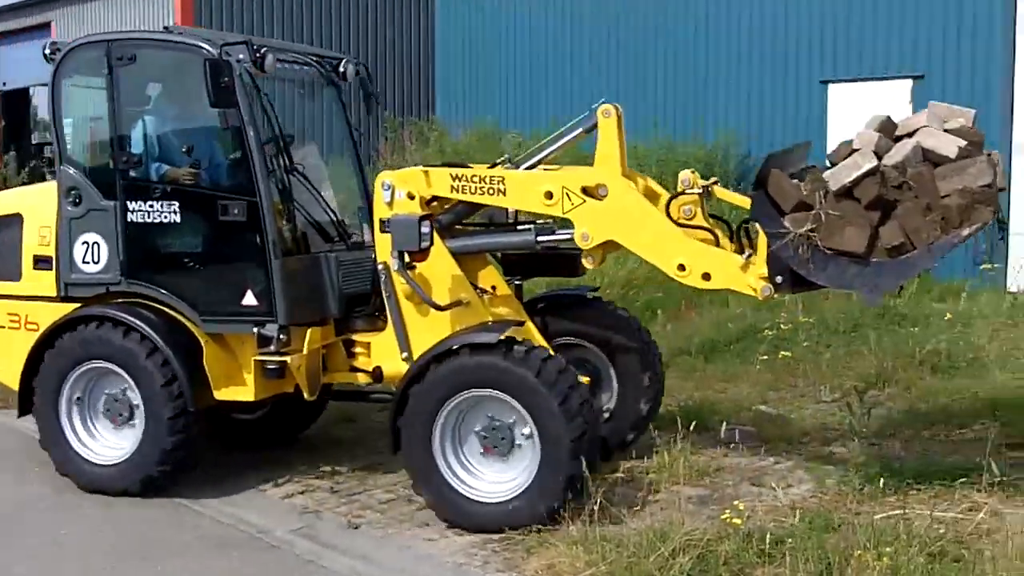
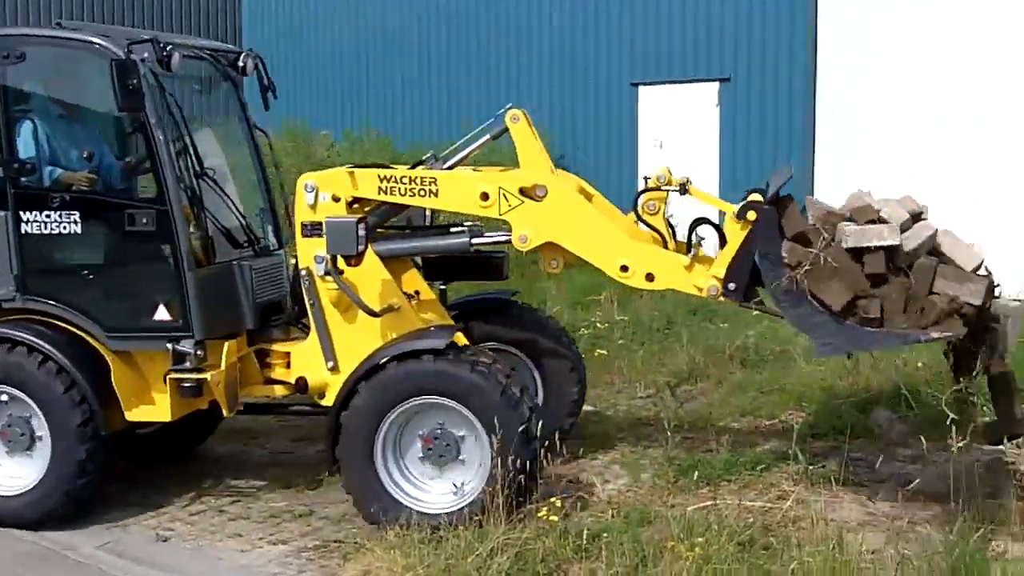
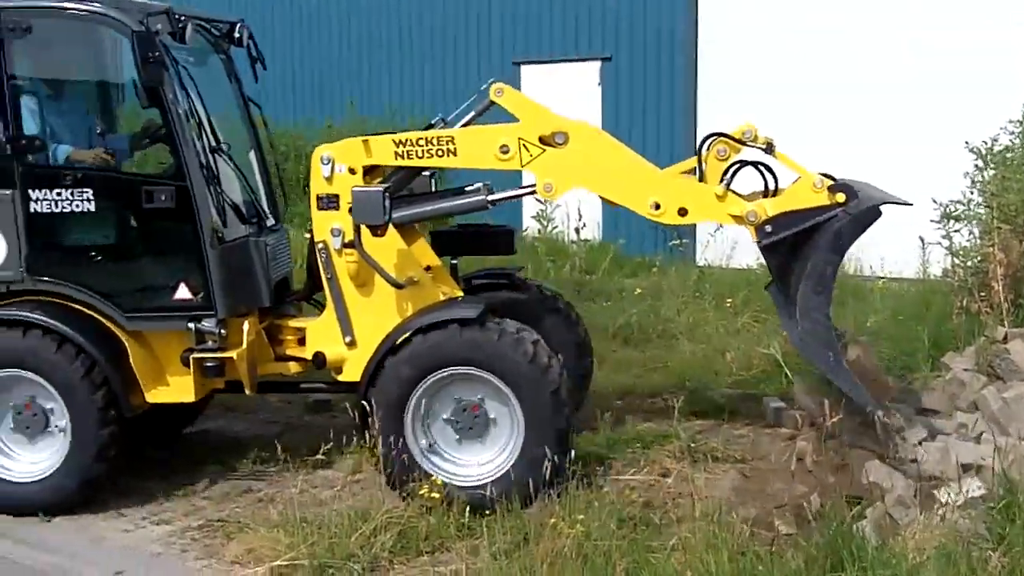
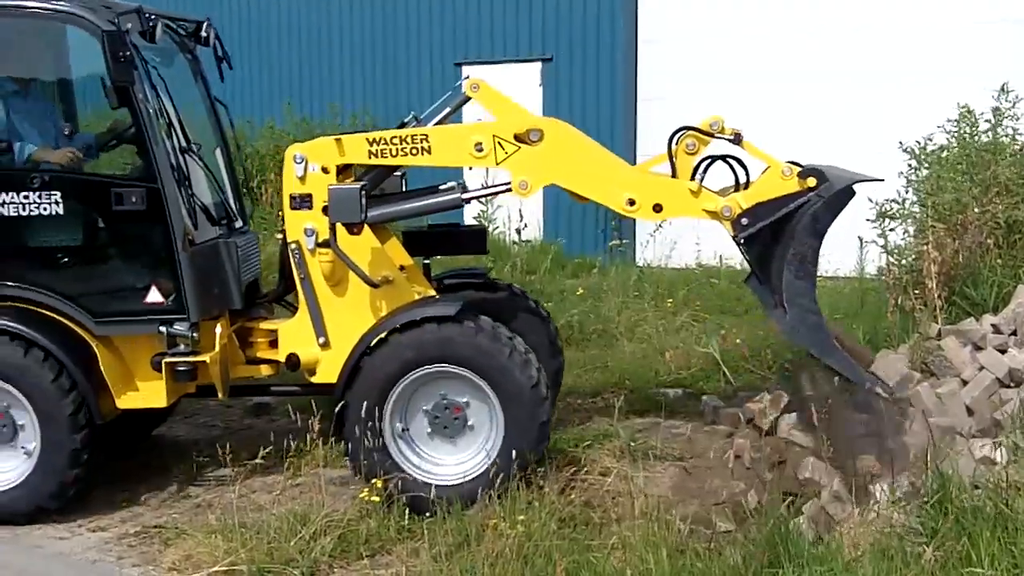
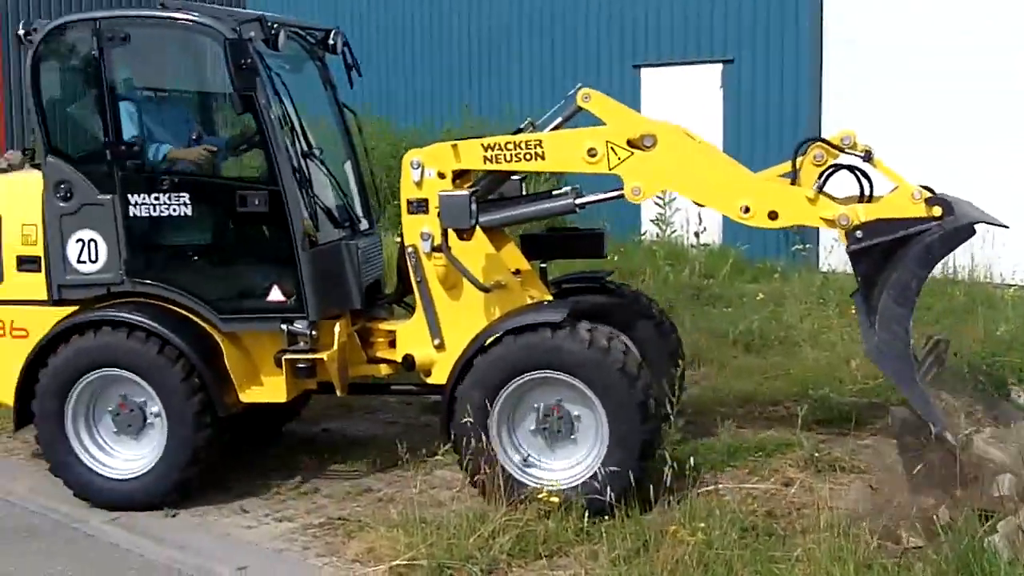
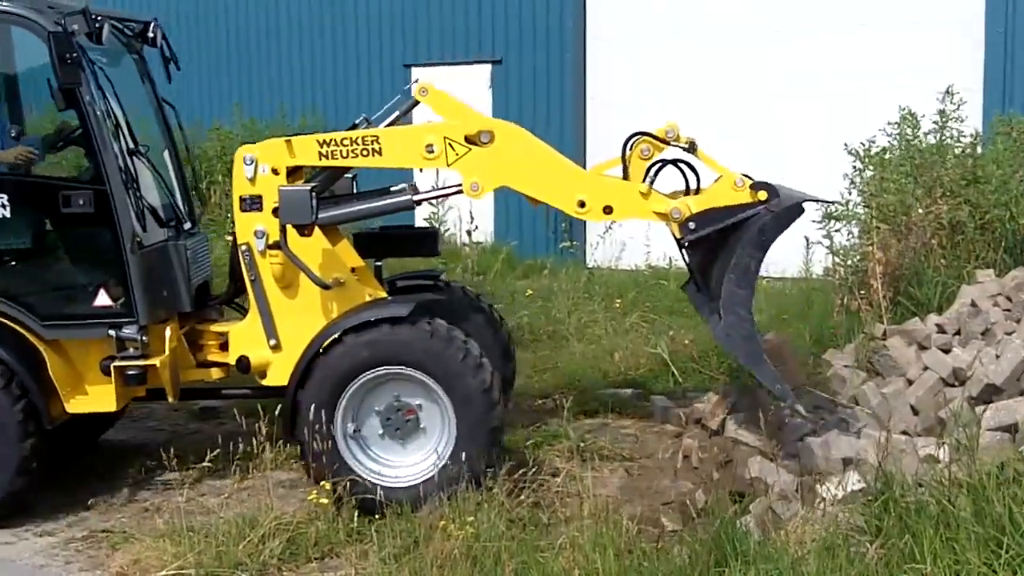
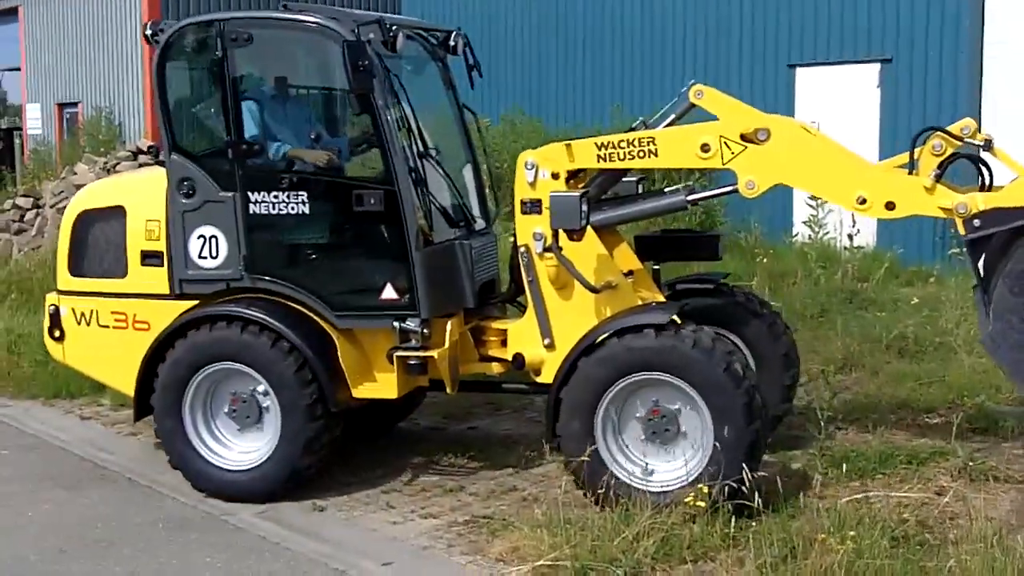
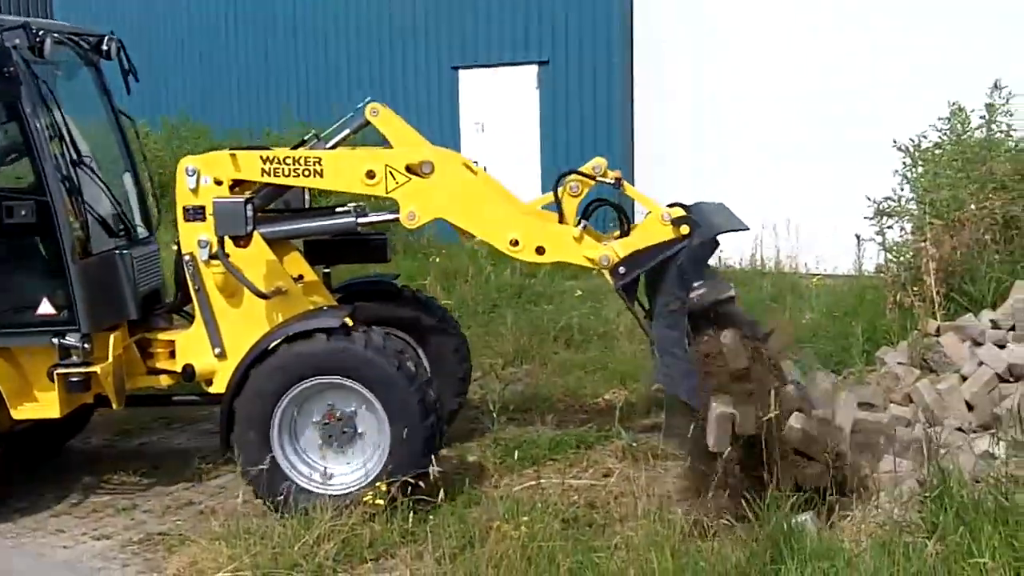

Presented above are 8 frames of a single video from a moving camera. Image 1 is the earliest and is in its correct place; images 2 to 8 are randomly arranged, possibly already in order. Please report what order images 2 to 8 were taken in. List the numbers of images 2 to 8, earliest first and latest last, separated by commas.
2, 8, 4, 6, 3, 5, 7
